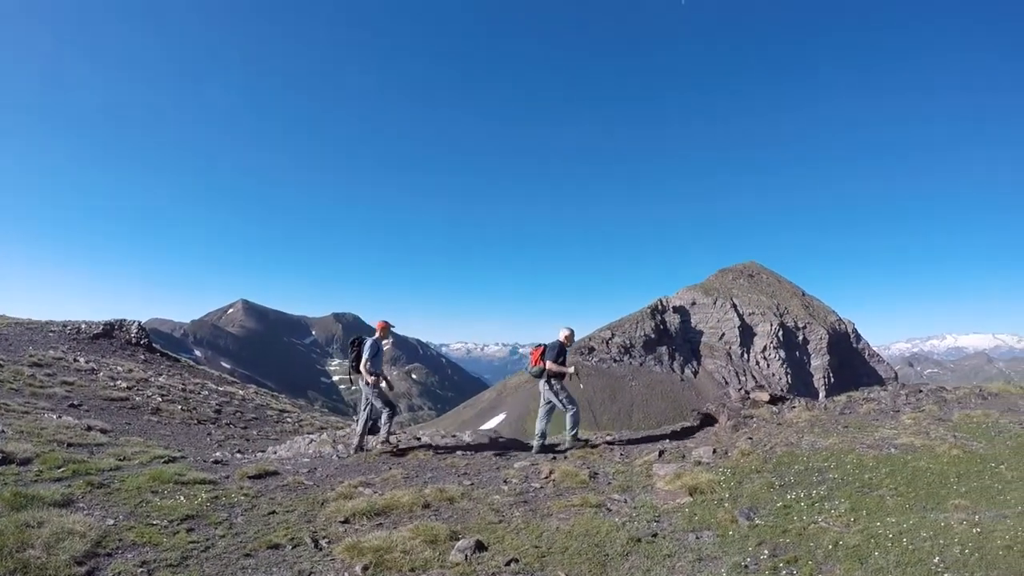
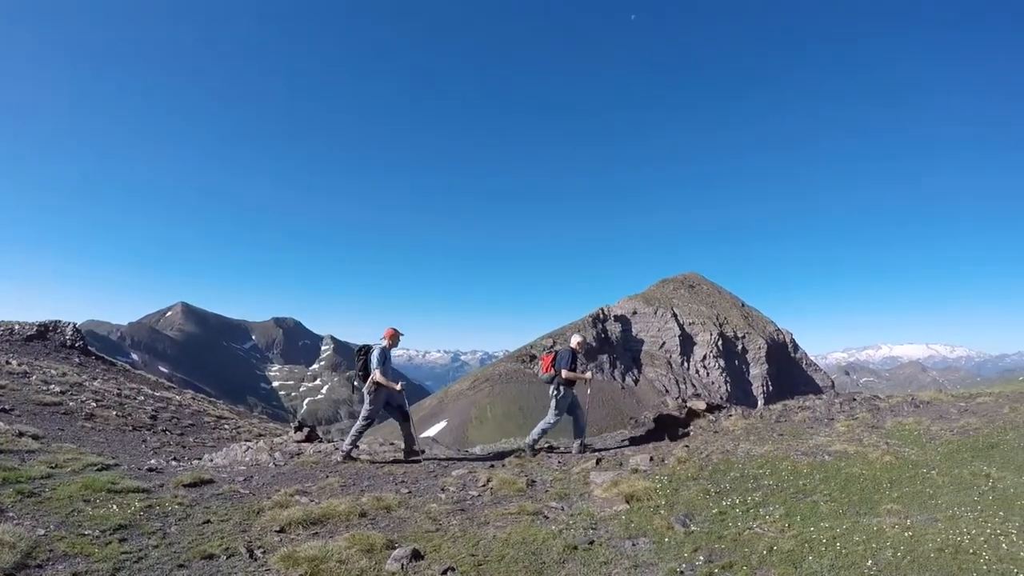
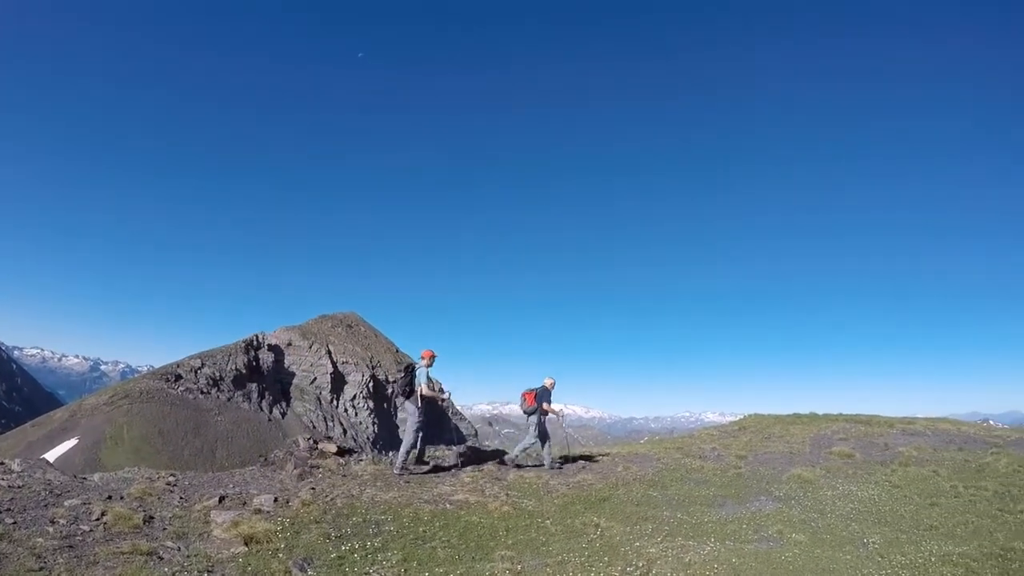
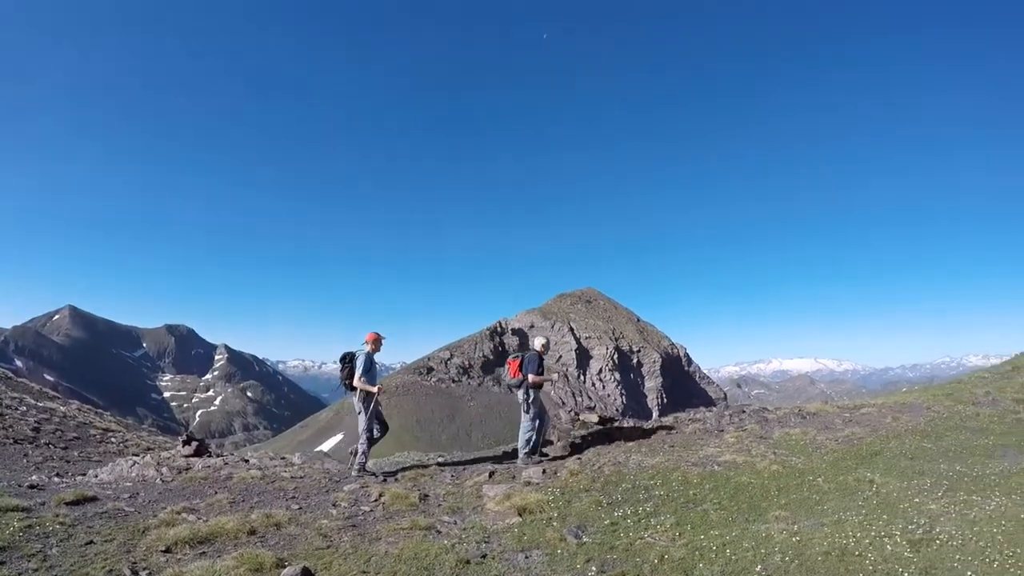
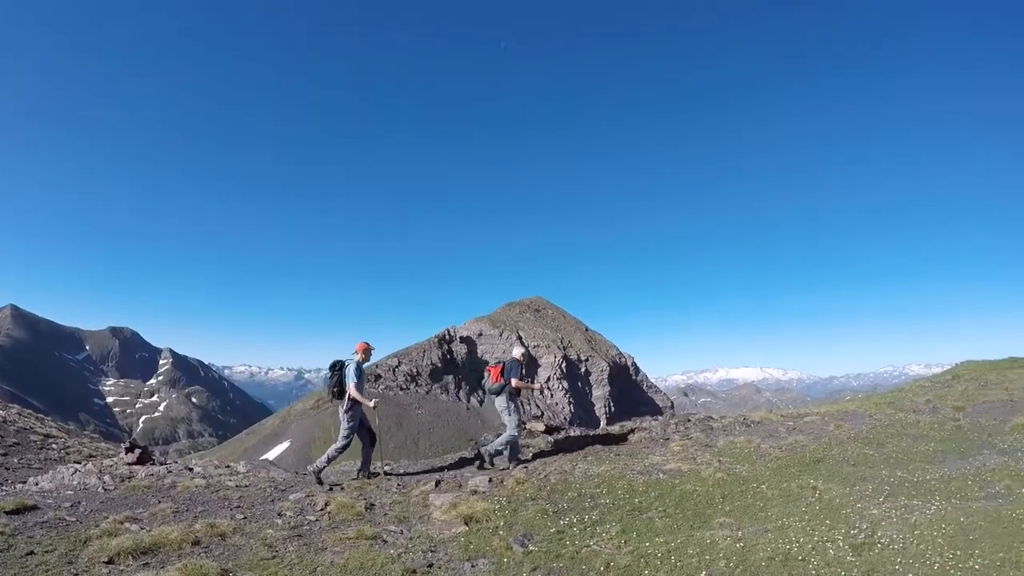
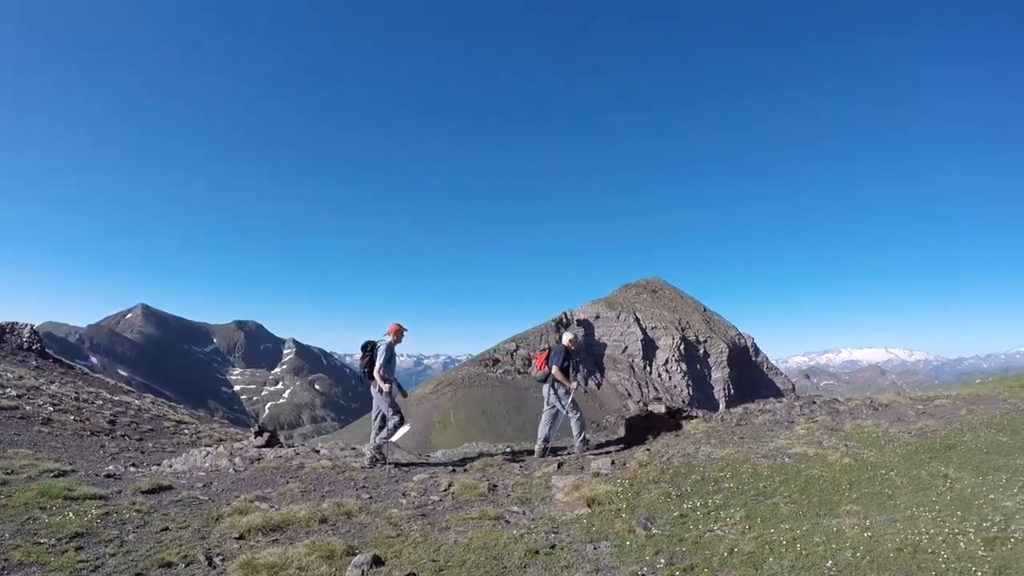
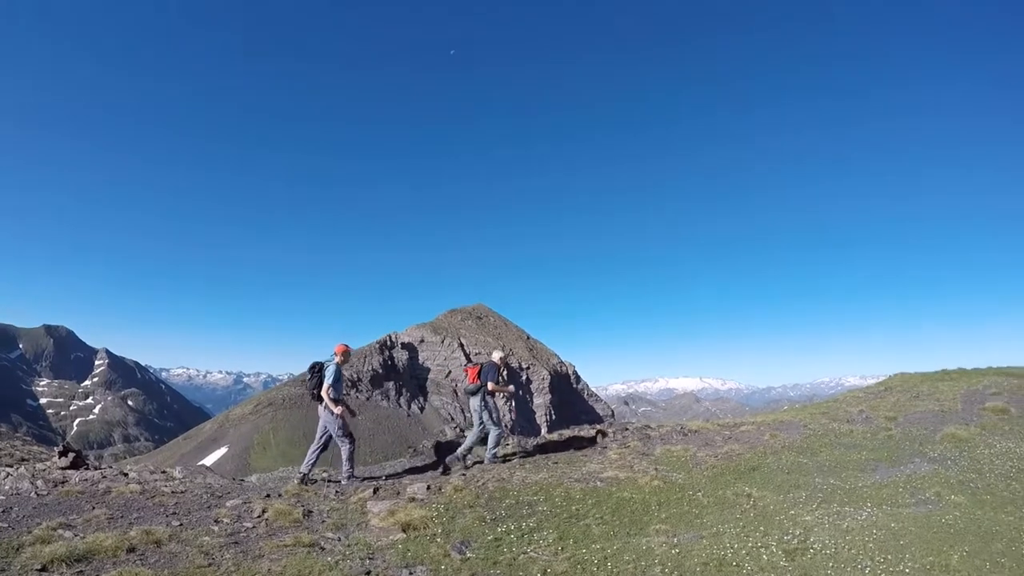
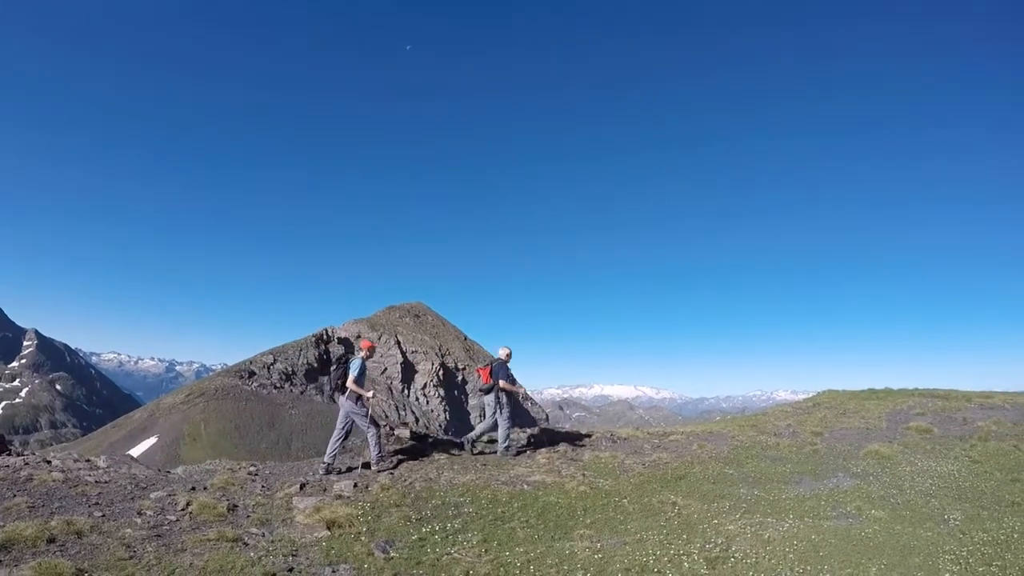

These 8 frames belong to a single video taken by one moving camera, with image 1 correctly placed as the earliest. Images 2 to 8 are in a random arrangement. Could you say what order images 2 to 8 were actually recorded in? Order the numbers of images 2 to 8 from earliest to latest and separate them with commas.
2, 6, 4, 5, 7, 8, 3
